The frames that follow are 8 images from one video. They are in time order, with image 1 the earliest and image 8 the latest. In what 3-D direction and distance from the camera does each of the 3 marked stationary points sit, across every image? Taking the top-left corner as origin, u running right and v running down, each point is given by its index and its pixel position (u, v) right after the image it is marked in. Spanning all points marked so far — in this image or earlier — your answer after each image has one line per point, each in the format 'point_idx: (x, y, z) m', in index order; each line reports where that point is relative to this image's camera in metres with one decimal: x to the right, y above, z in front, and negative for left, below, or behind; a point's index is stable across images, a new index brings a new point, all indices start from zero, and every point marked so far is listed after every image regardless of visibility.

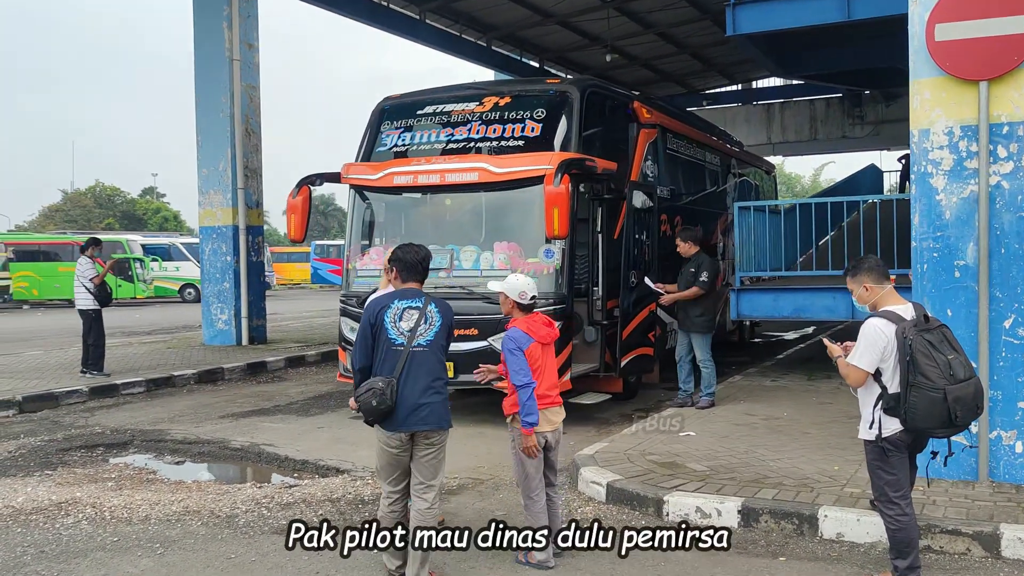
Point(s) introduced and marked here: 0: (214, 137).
0: (-4.4, +2.3, +14.1) m
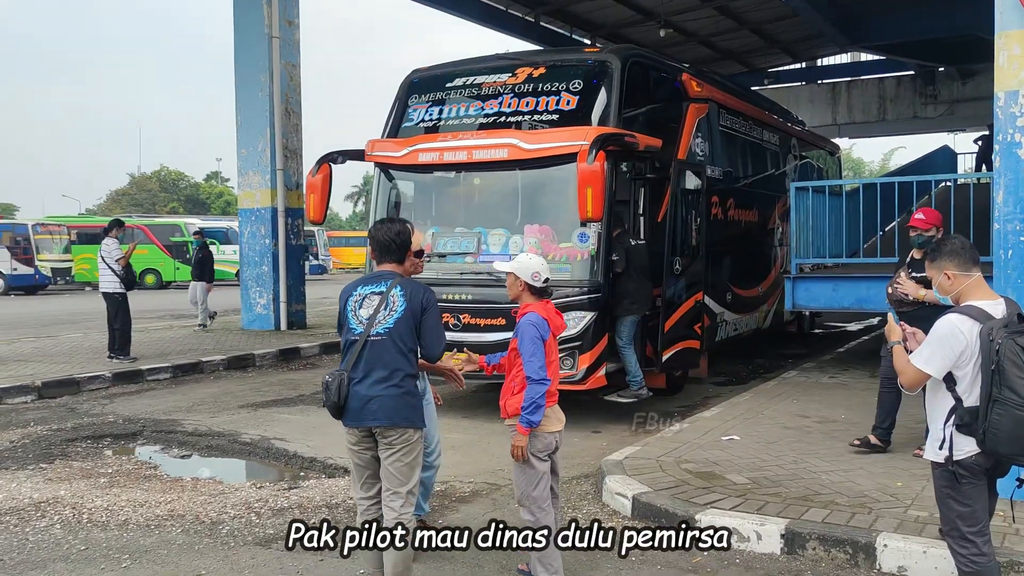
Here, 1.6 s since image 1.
0: (-3.8, +2.5, +13.8) m
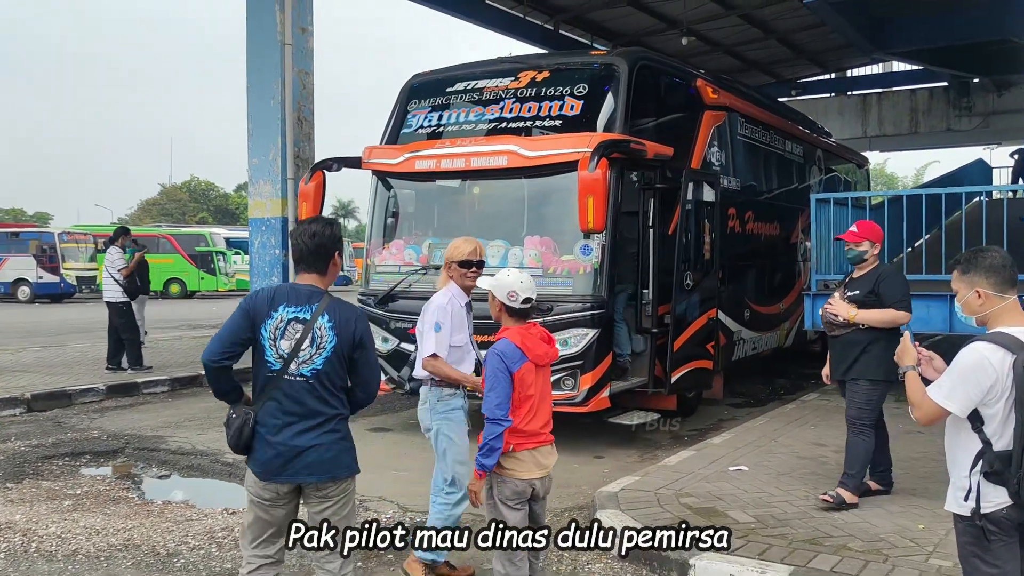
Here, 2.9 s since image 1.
0: (-3.5, +2.3, +13.5) m
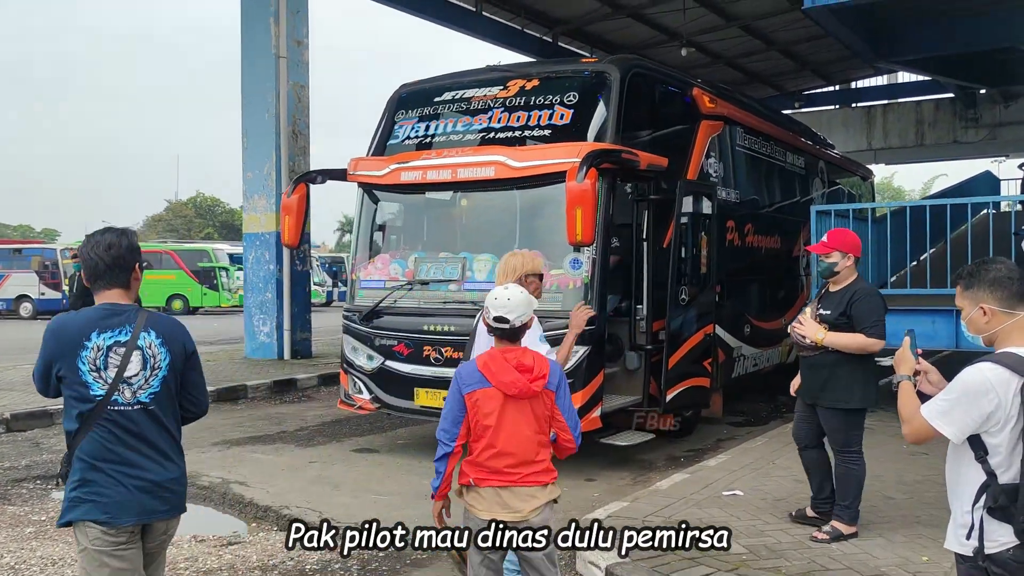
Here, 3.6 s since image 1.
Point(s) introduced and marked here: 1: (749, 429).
0: (-3.6, +2.1, +13.3) m
1: (+2.0, -1.2, +8.1) m
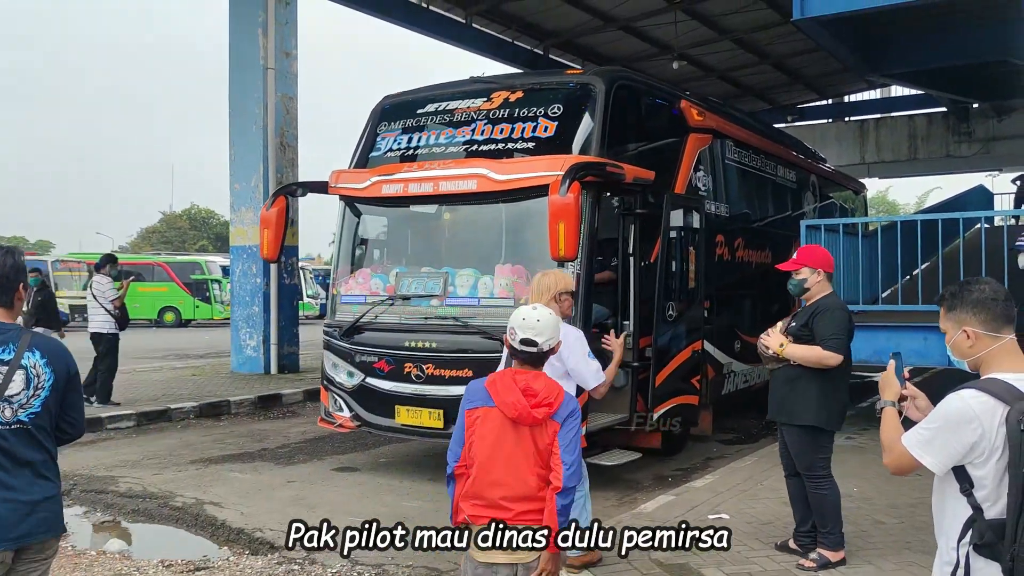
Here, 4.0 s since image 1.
0: (-3.7, +1.9, +13.2) m
1: (+1.9, -1.4, +8.0) m
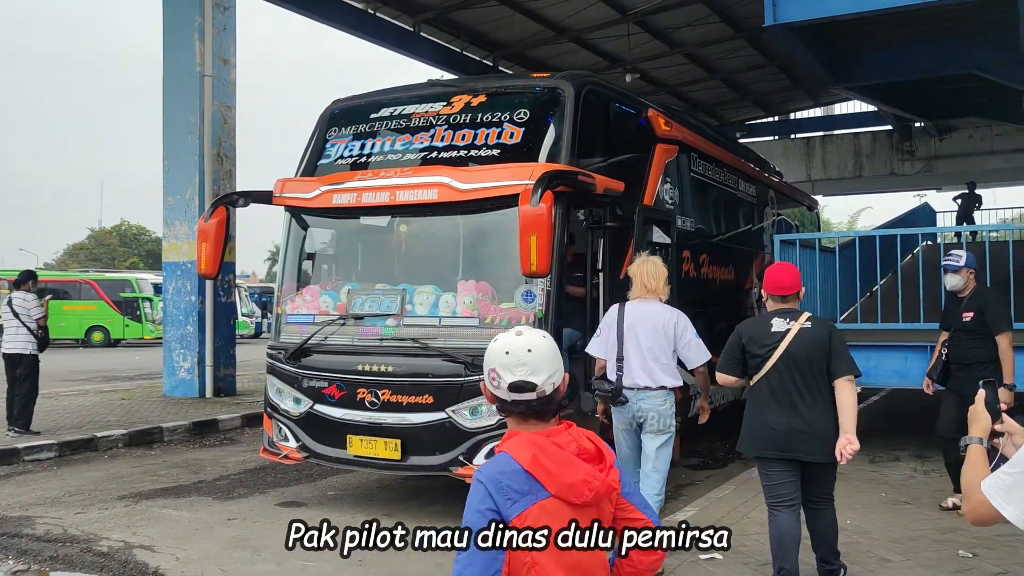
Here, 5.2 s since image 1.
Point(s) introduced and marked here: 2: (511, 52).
0: (-4.4, +1.7, +12.5) m
1: (+1.6, -1.5, +7.6) m
2: (0.0, +3.7, +14.7) m
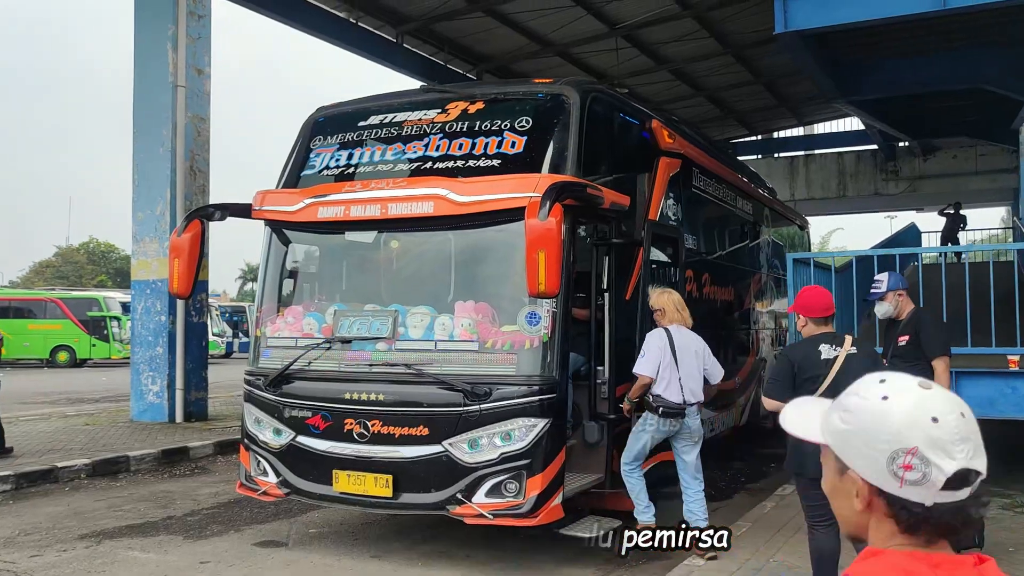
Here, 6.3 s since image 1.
0: (-4.6, +1.4, +12.0) m
1: (+1.5, -1.7, +7.2) m
2: (-0.3, +3.4, +14.3) m
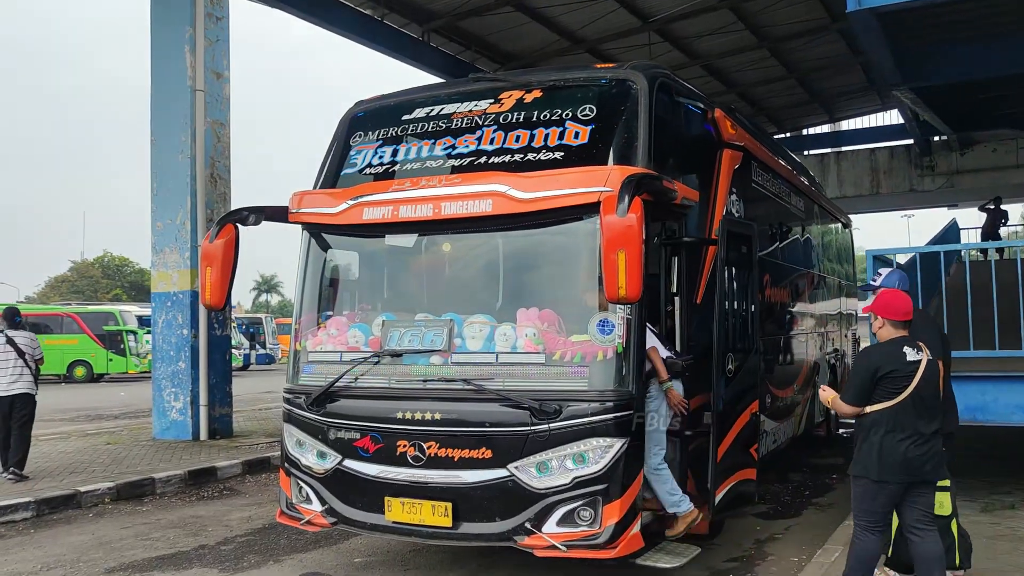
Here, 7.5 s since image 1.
0: (-4.2, +1.3, +11.5) m
1: (+1.9, -1.7, +6.6) m
2: (+0.1, +3.3, +13.8) m
